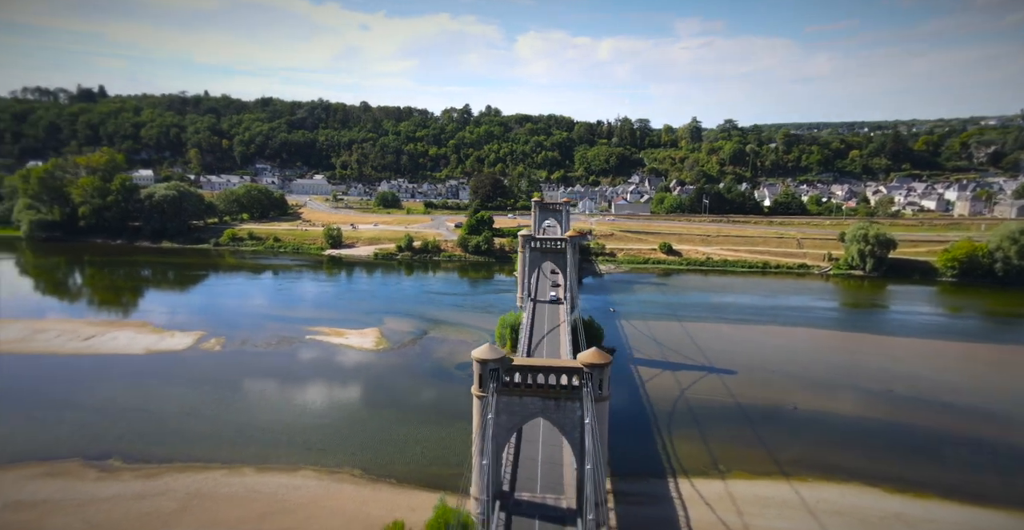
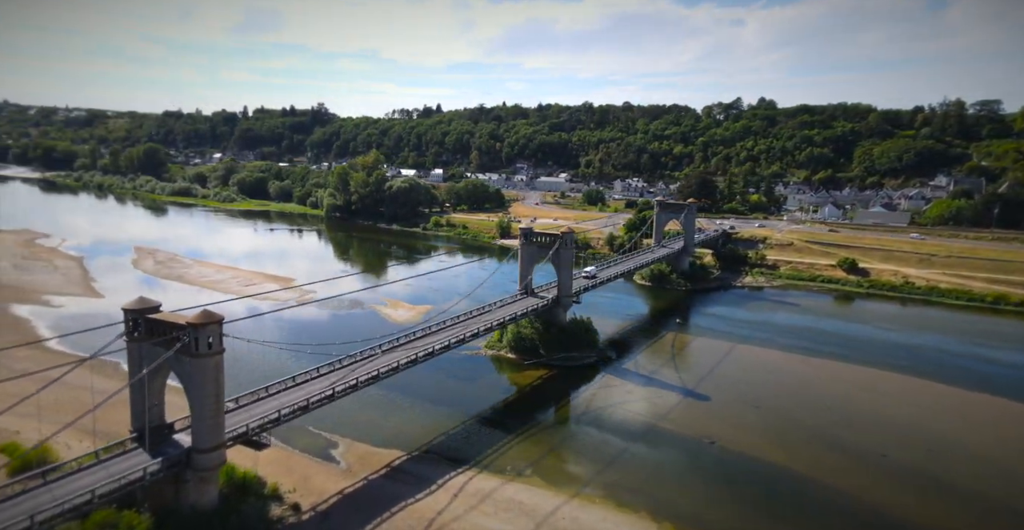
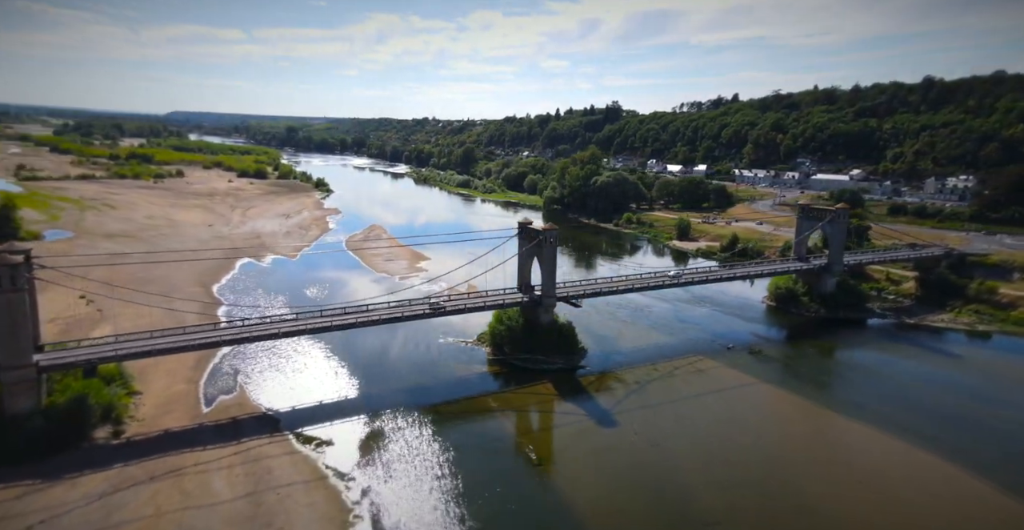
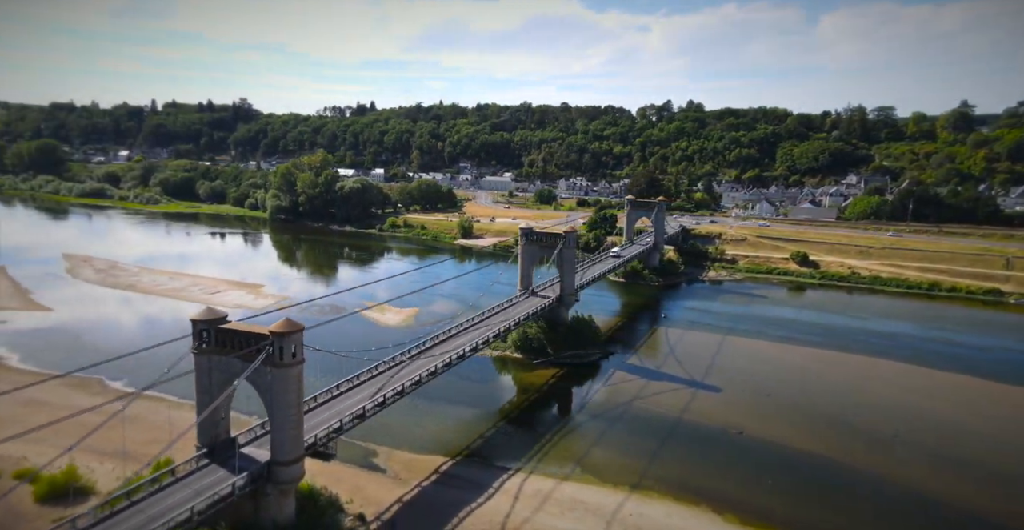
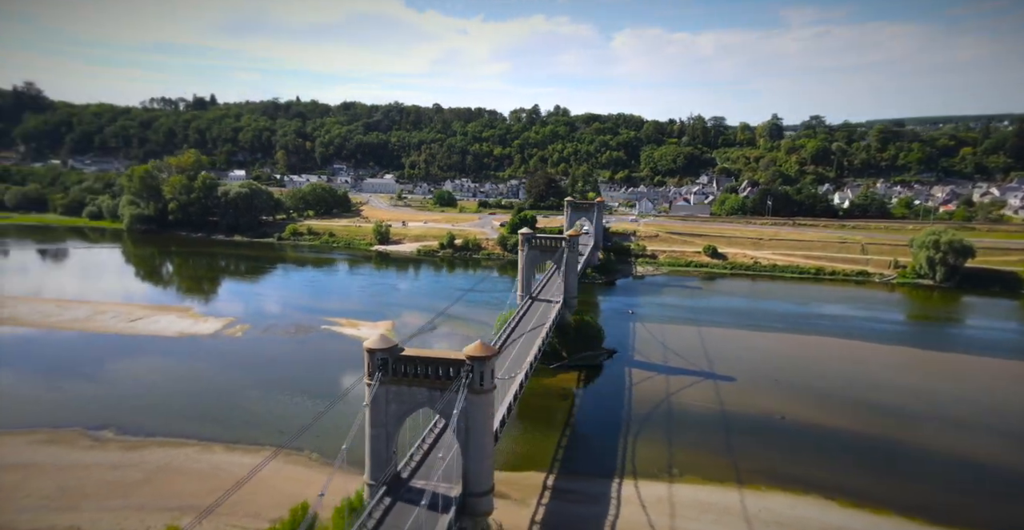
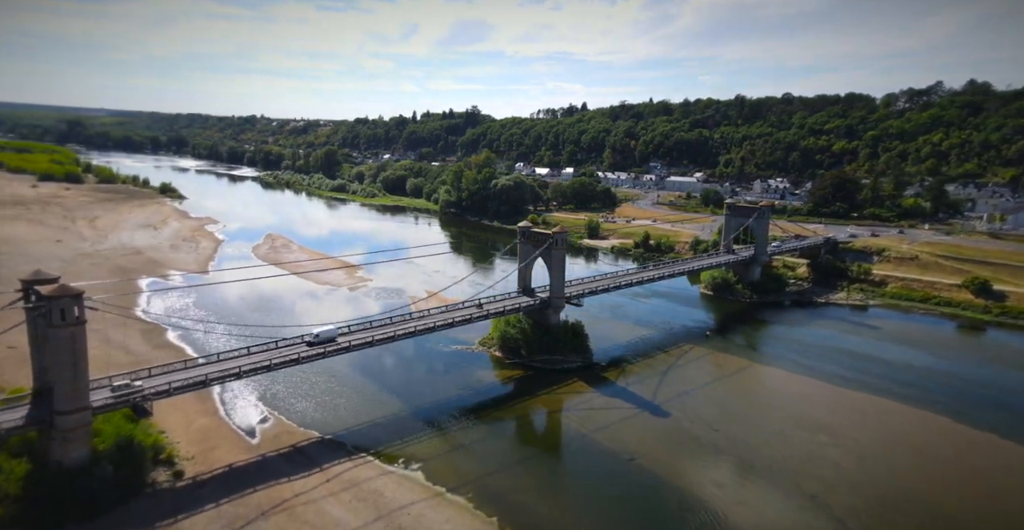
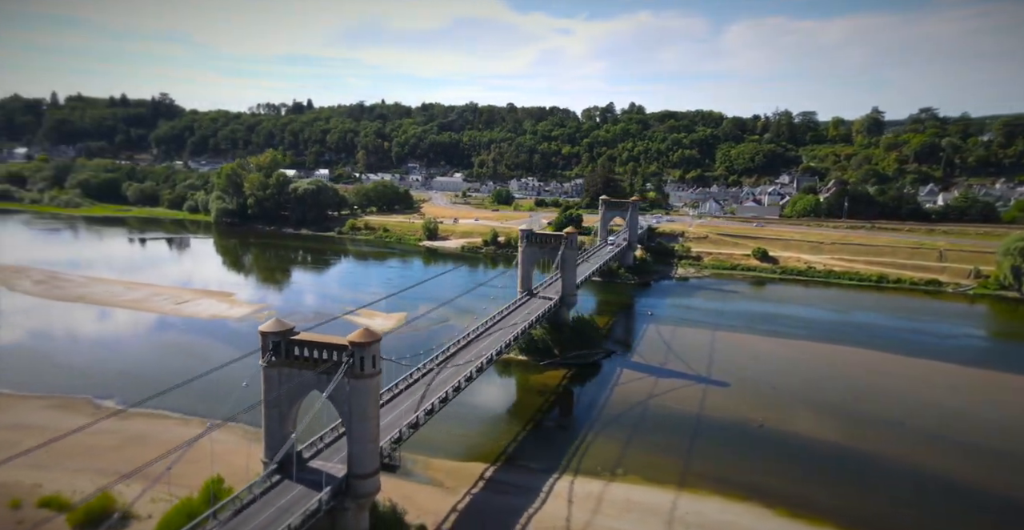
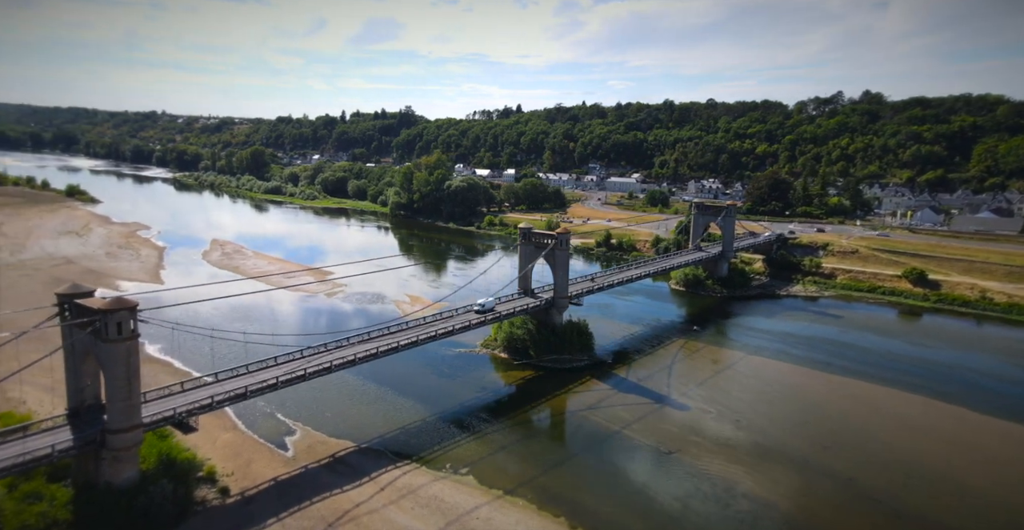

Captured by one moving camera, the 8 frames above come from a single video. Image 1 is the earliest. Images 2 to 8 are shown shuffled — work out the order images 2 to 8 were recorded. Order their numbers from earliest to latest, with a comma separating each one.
5, 7, 4, 2, 8, 6, 3
